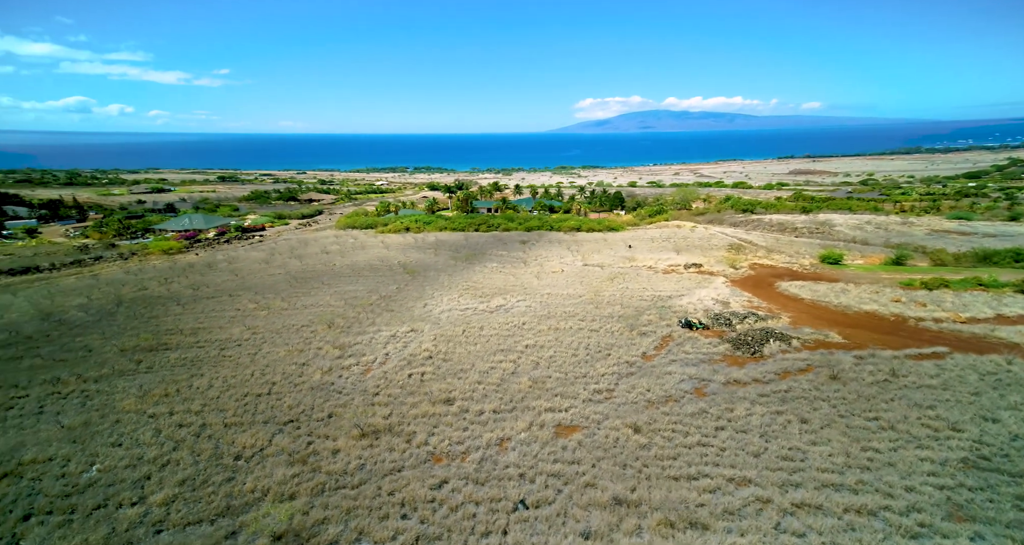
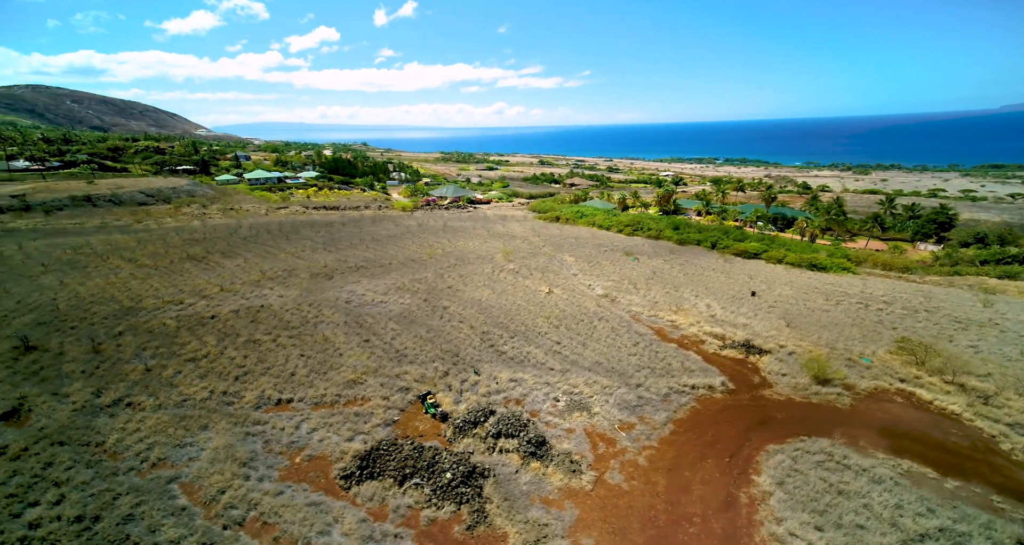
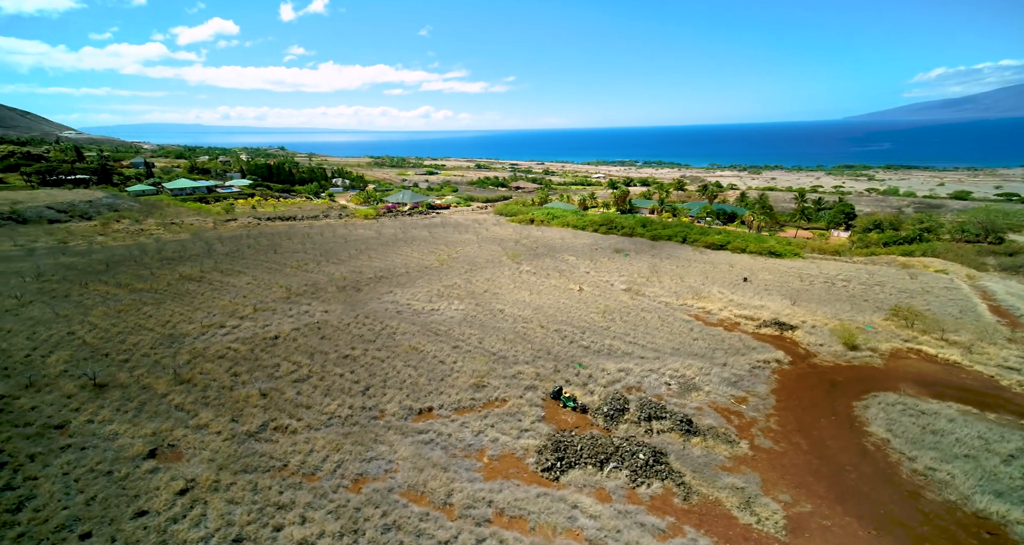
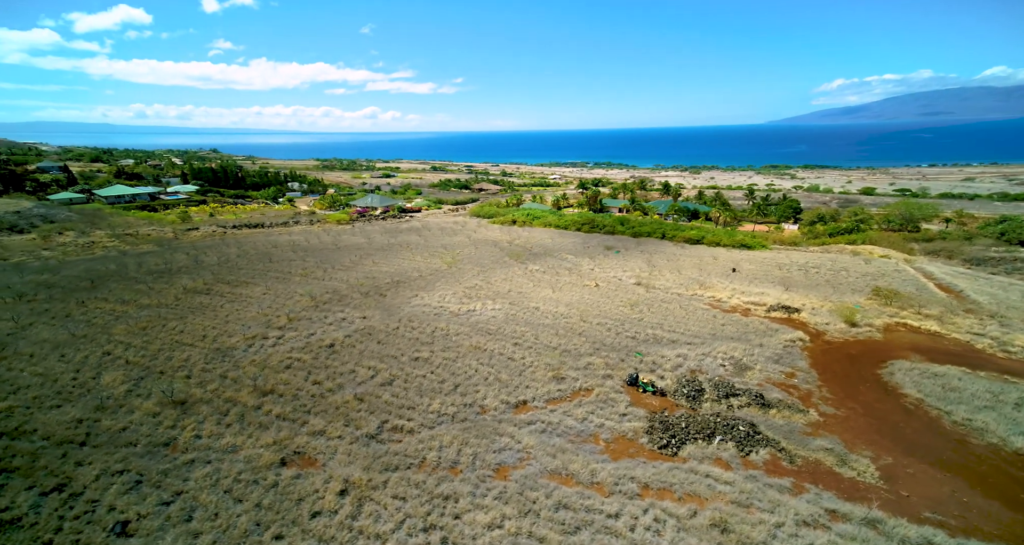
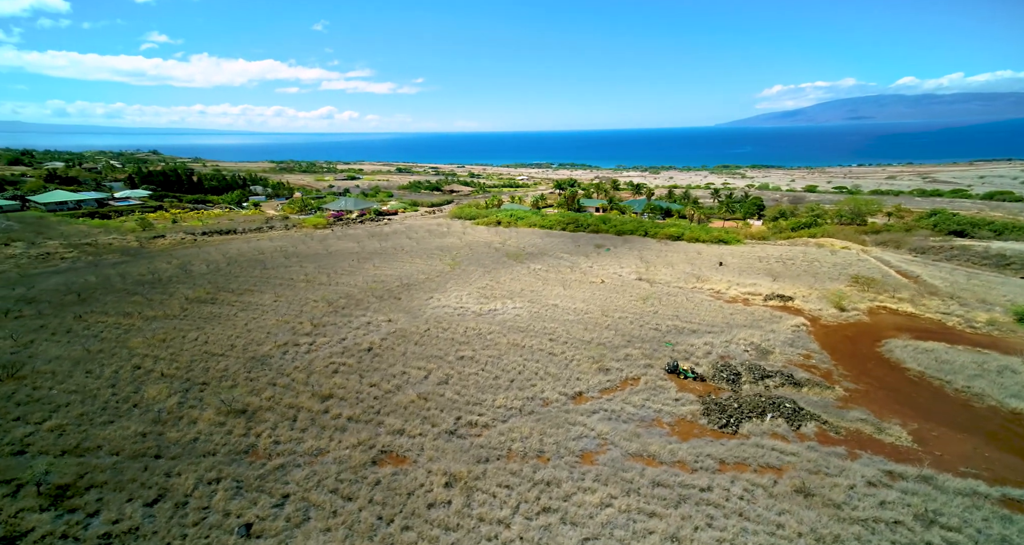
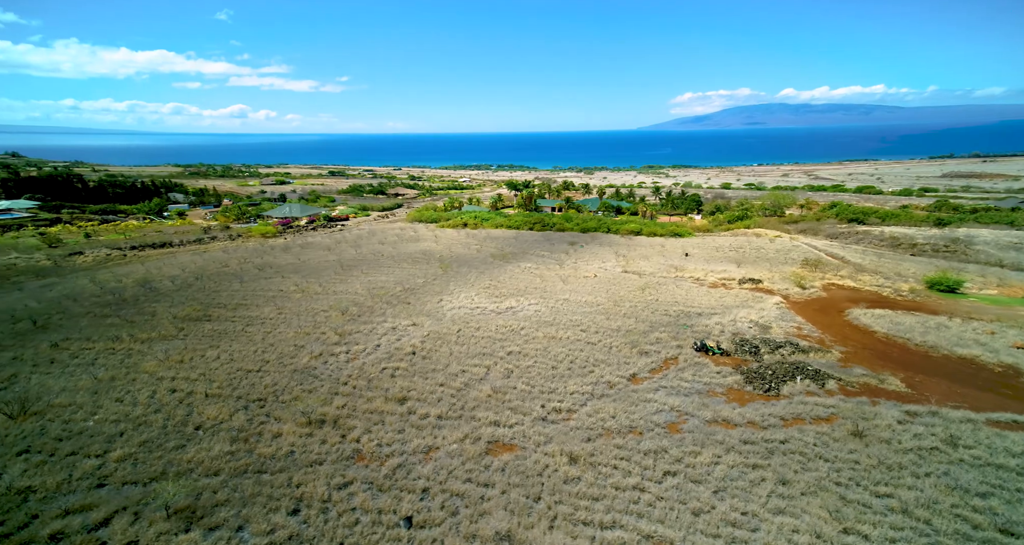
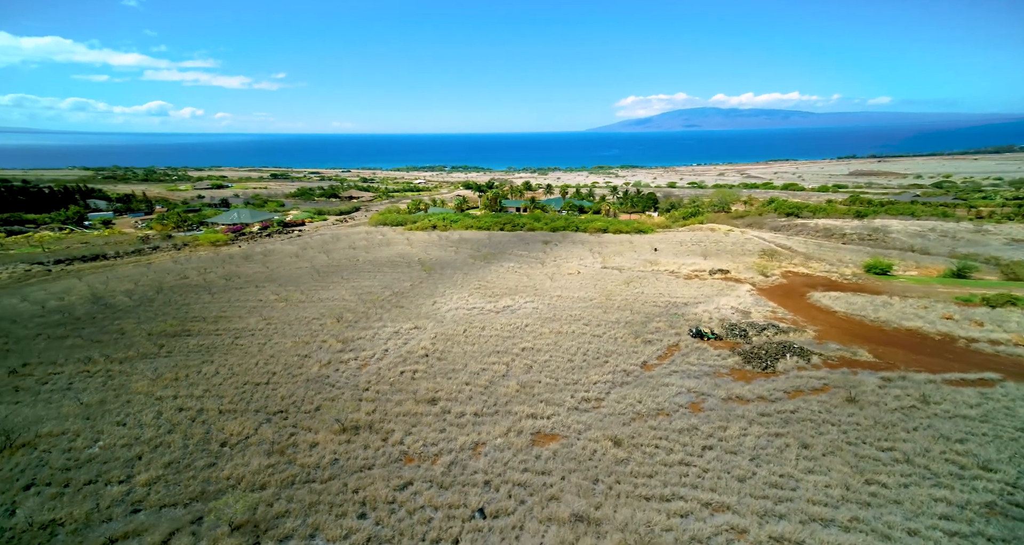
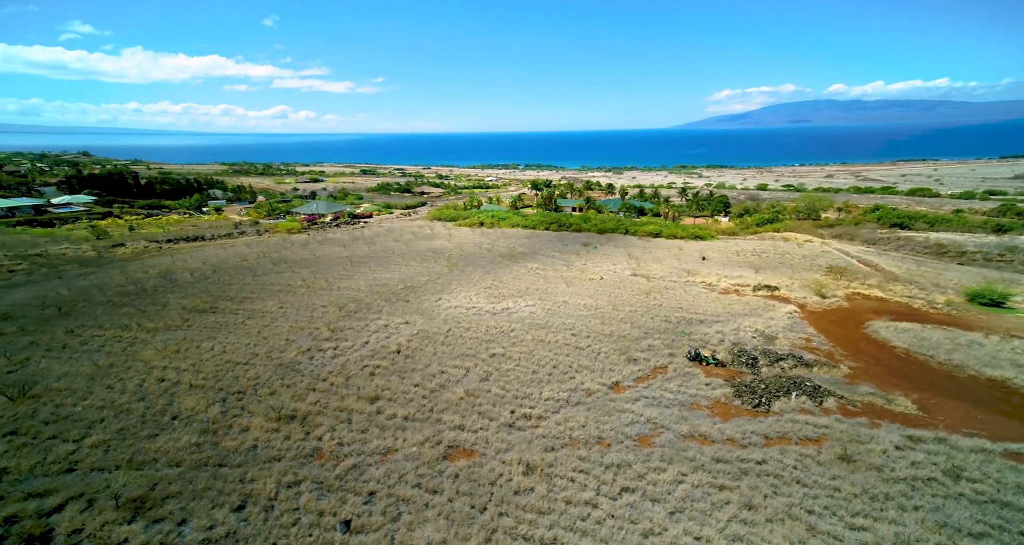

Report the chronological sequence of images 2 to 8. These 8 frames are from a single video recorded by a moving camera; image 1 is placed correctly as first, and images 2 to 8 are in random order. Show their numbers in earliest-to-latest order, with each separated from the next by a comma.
7, 6, 8, 5, 4, 3, 2
